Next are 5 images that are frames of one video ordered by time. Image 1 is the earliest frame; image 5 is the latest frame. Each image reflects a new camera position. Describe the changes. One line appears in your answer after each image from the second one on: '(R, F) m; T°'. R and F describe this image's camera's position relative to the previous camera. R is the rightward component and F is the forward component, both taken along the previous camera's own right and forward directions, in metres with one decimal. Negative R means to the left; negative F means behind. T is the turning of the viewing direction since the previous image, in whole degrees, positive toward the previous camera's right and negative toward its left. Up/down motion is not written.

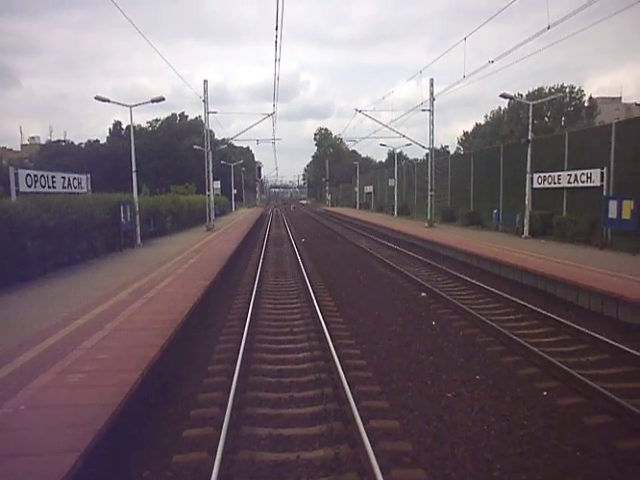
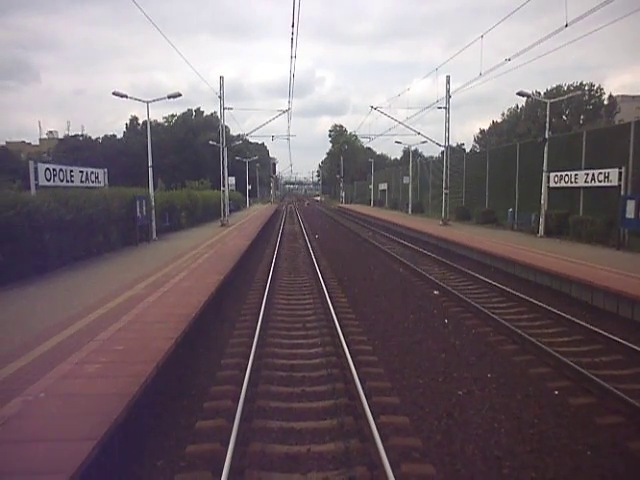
(0.0, -0.1) m; -1°
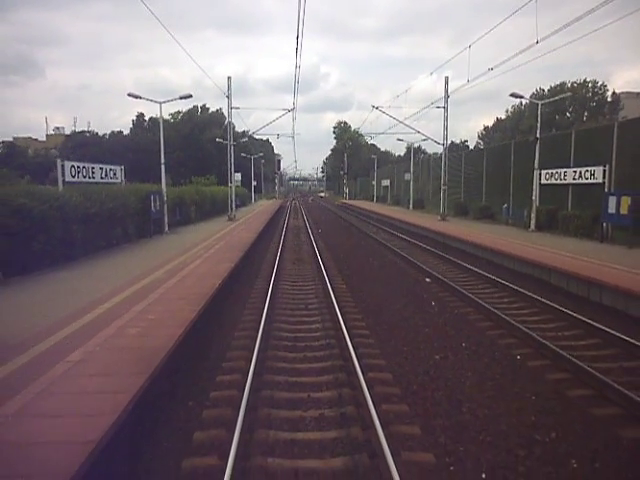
(0.0, -0.6) m; 0°
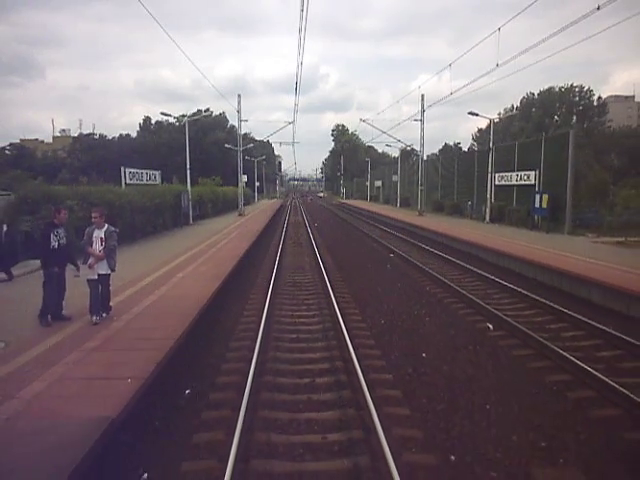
(+0.1, -2.9) m; 0°
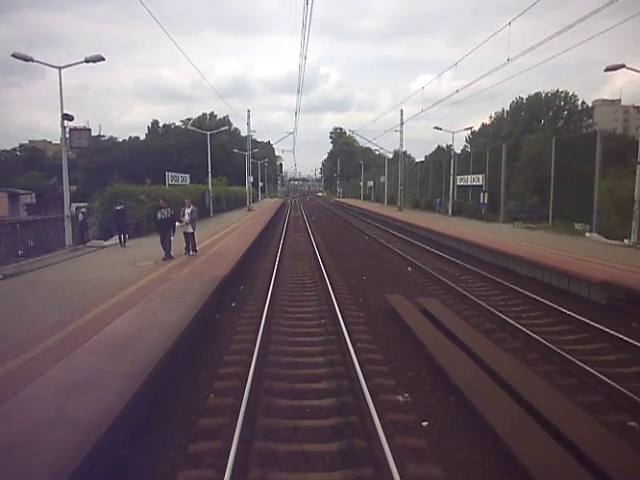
(+0.1, -3.6) m; 0°
